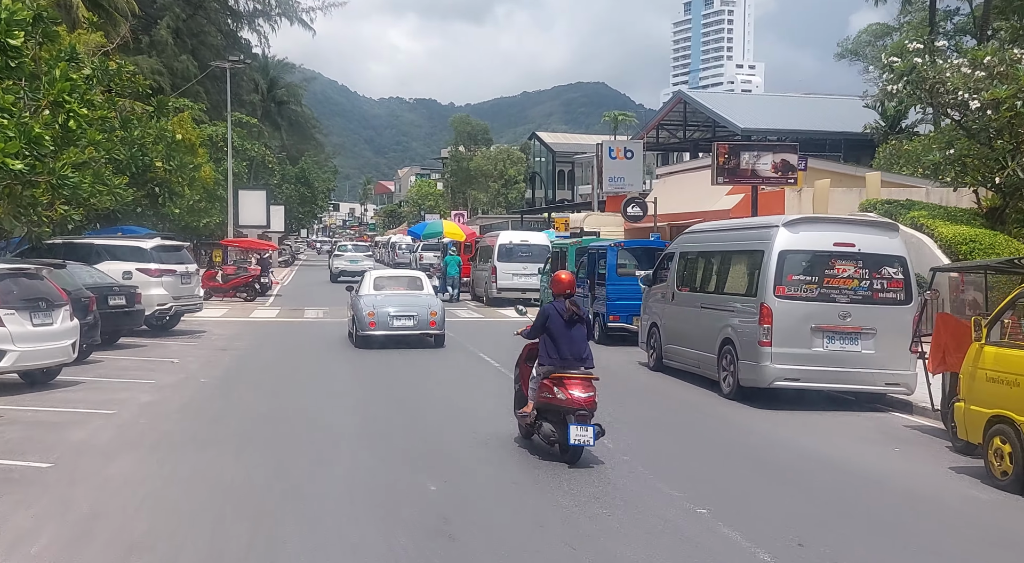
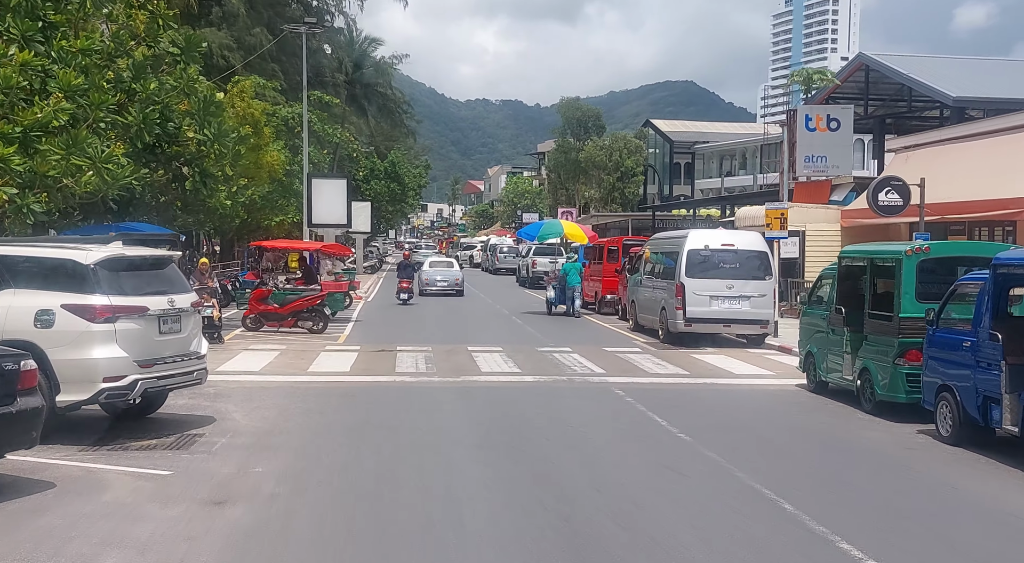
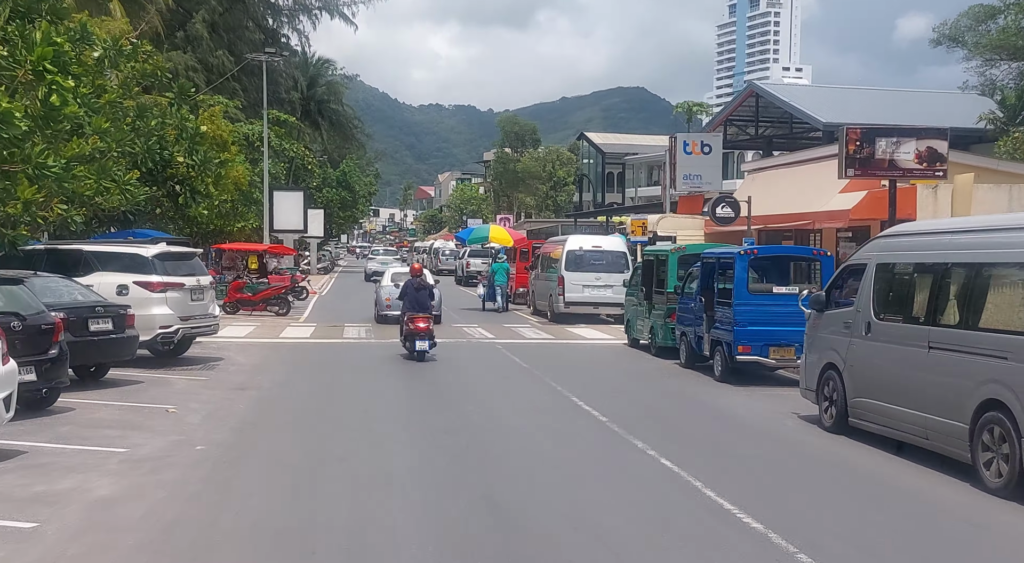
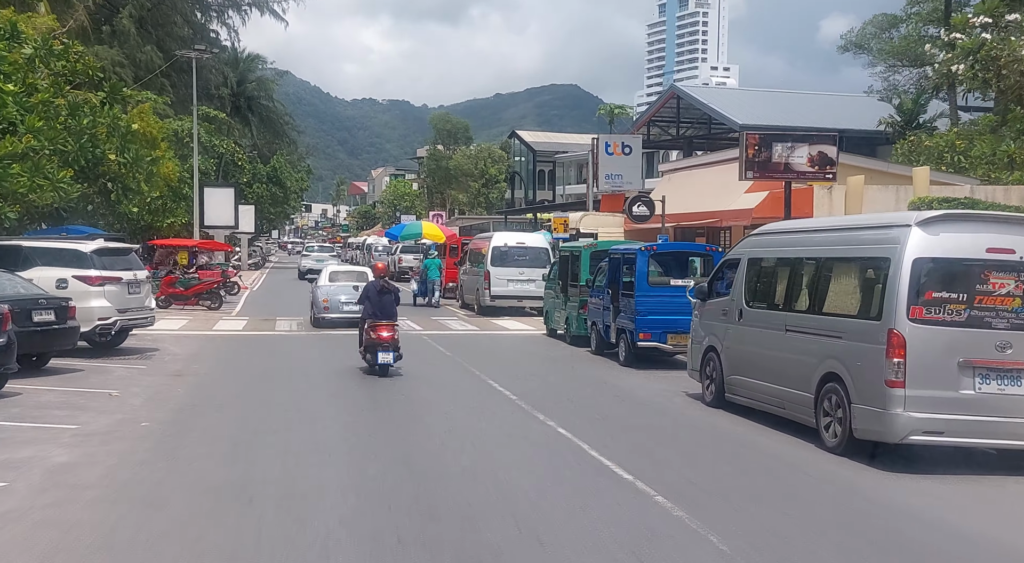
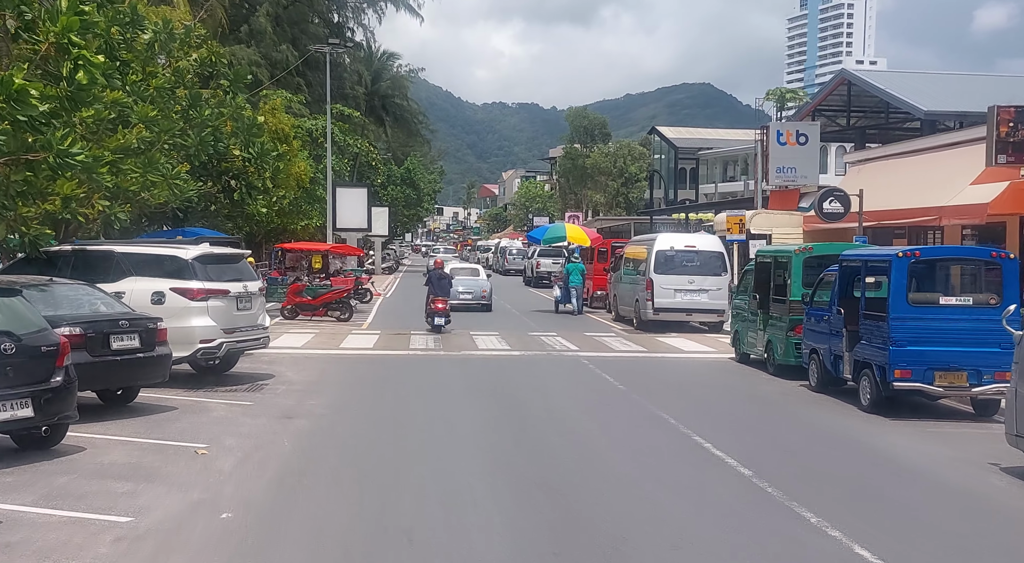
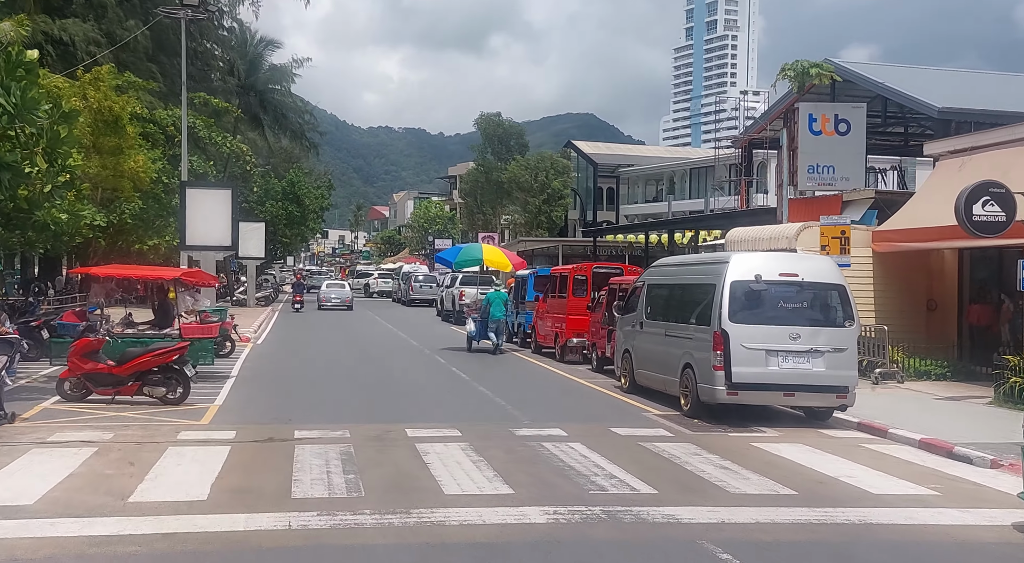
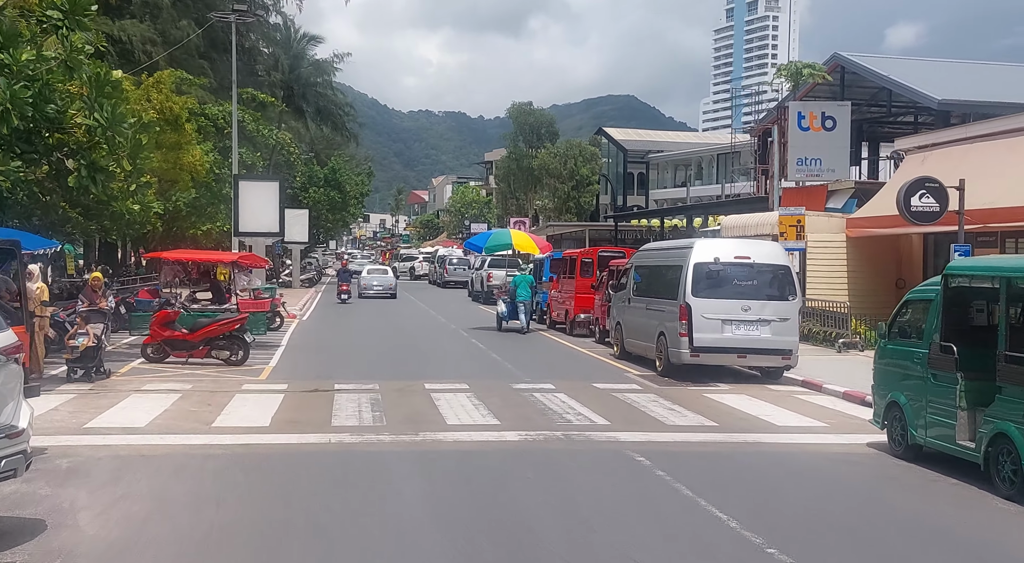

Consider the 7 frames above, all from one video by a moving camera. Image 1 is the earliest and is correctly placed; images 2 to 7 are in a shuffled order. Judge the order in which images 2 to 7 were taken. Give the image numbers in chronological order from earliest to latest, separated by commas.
4, 3, 5, 2, 7, 6
